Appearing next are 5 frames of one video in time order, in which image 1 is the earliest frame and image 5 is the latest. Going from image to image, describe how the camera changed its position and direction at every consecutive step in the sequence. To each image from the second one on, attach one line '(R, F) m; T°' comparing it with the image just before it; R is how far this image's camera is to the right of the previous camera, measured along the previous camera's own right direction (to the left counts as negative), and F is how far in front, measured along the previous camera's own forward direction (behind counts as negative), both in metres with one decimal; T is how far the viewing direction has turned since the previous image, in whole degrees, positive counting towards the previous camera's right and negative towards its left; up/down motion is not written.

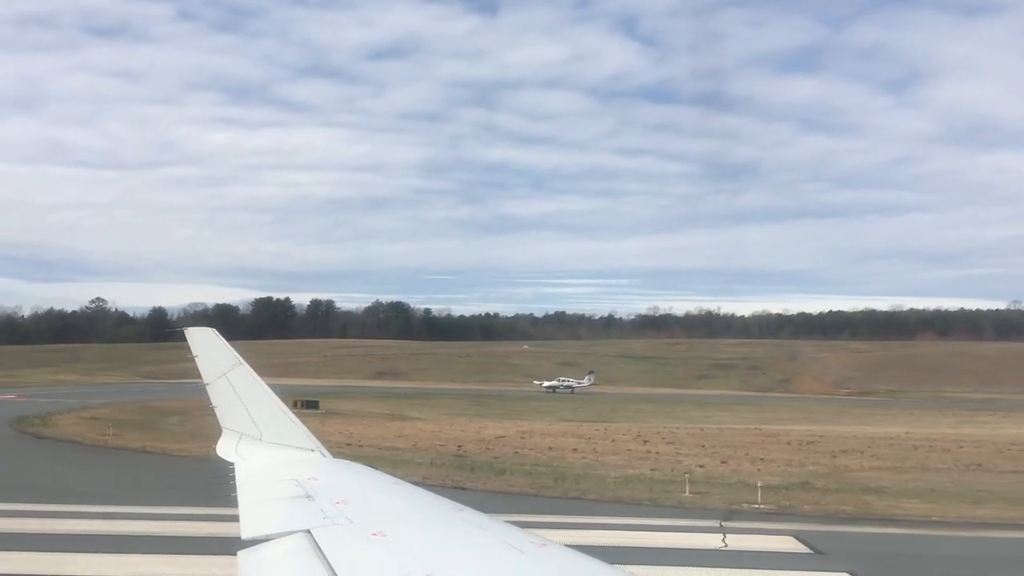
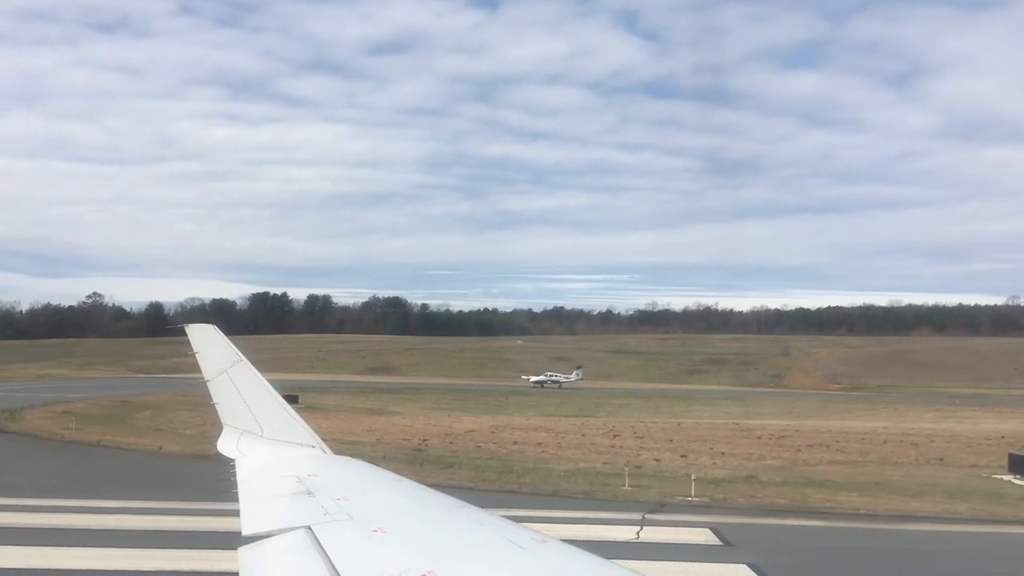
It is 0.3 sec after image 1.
(-1.5, +0.2) m; 0°
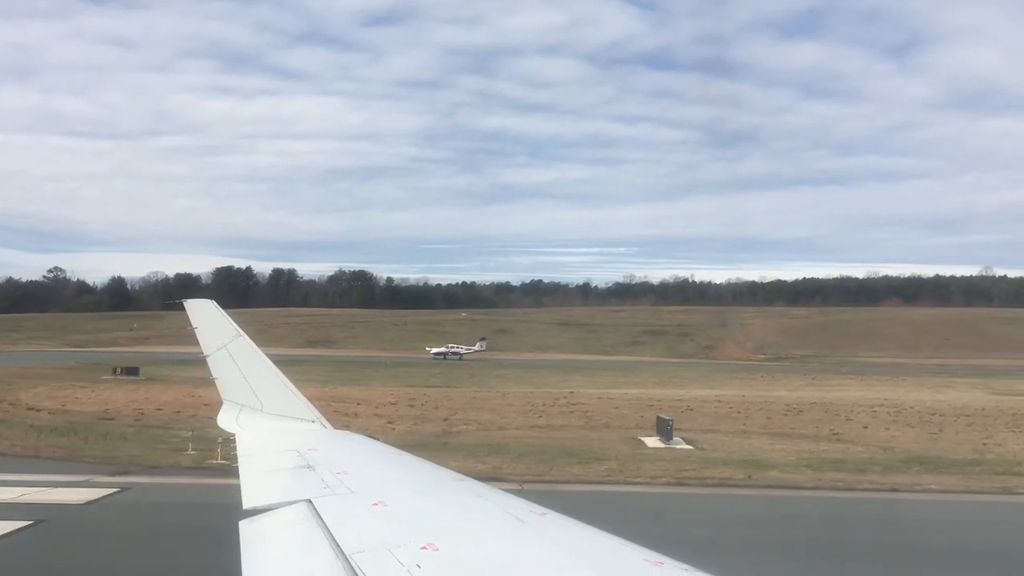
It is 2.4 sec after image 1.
(+1.0, 0.0) m; 0°
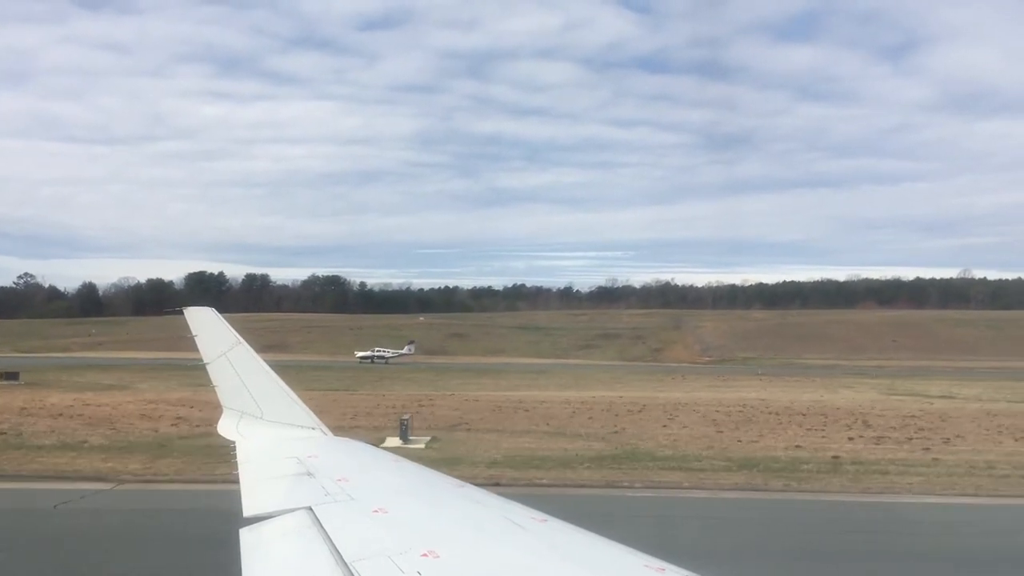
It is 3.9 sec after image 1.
(+0.7, 0.0) m; 0°
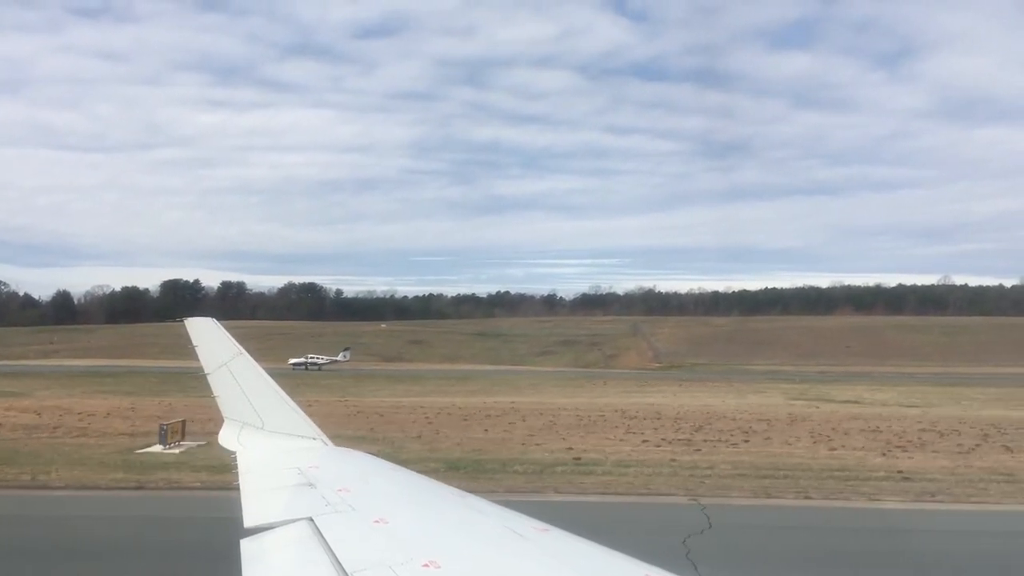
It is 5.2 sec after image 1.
(-0.8, 0.0) m; 0°
